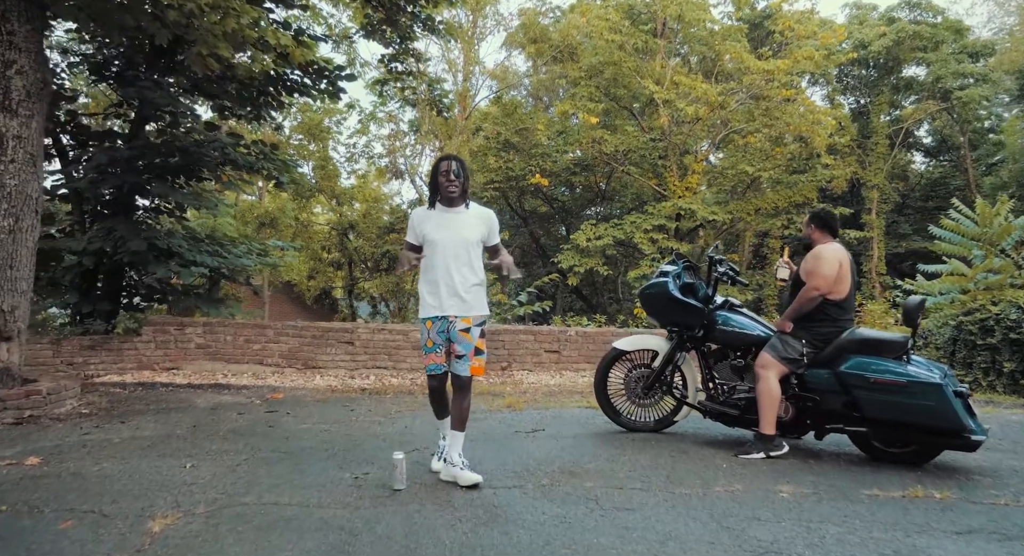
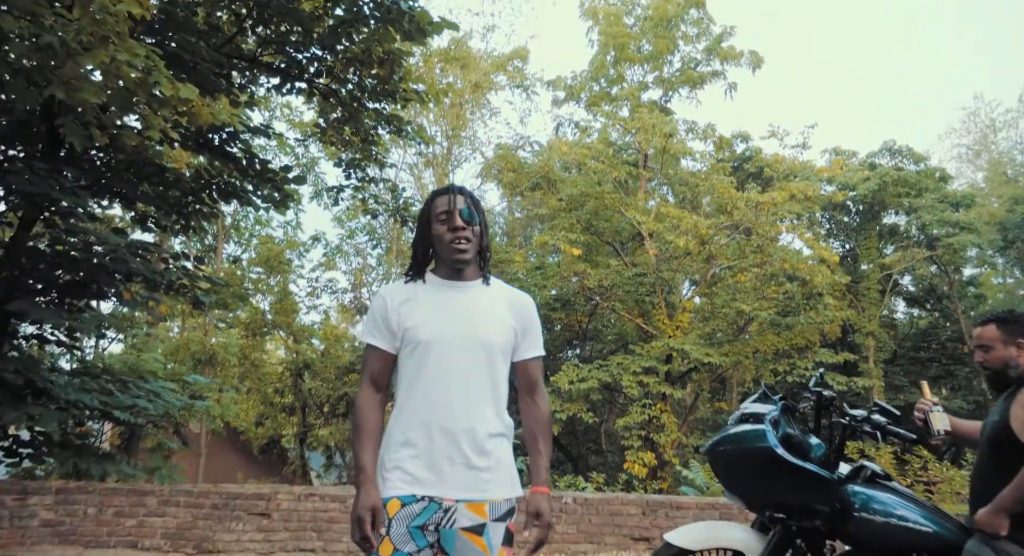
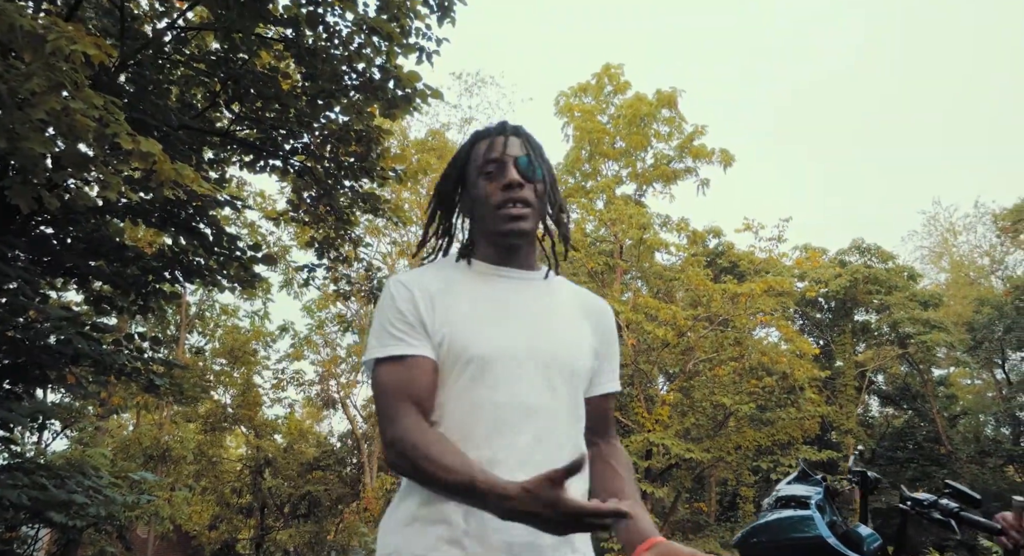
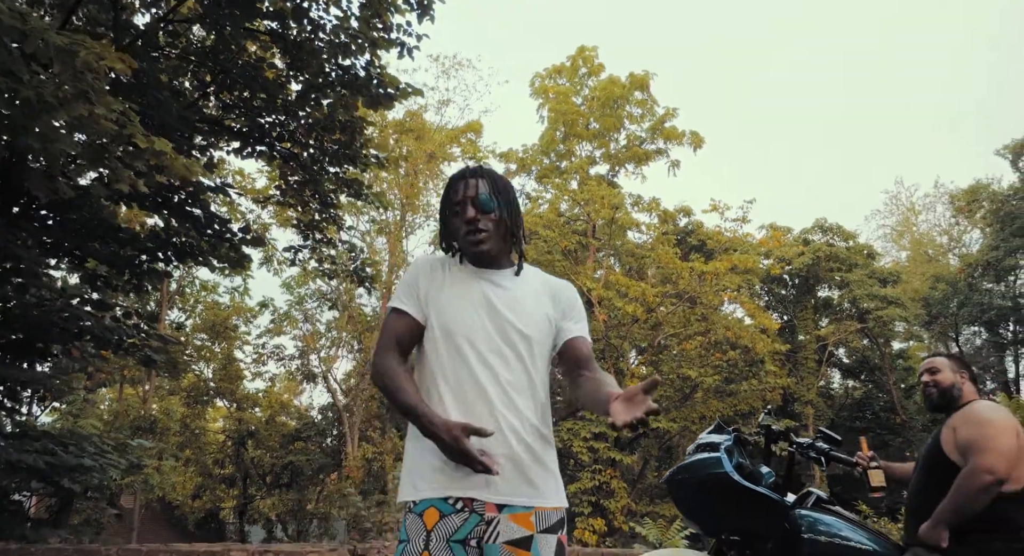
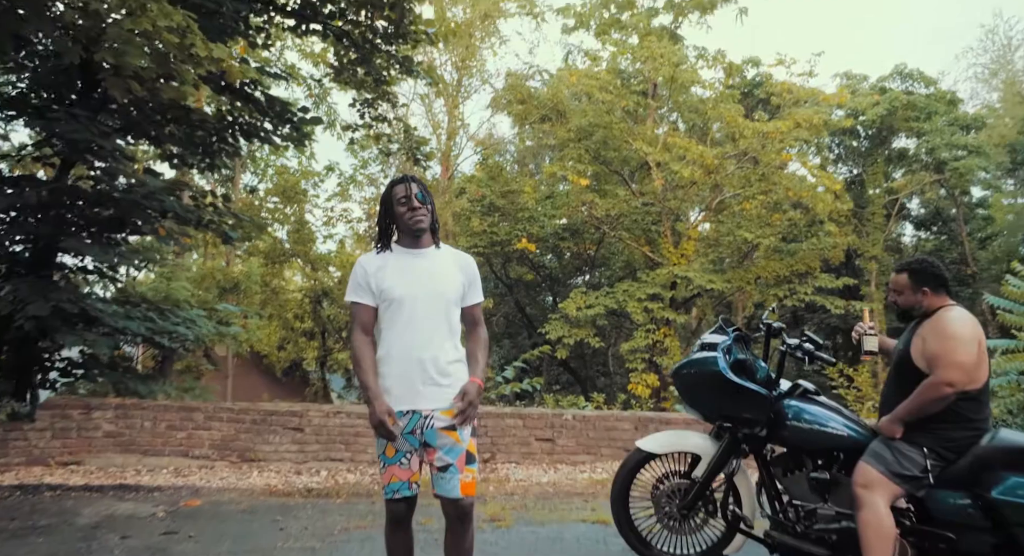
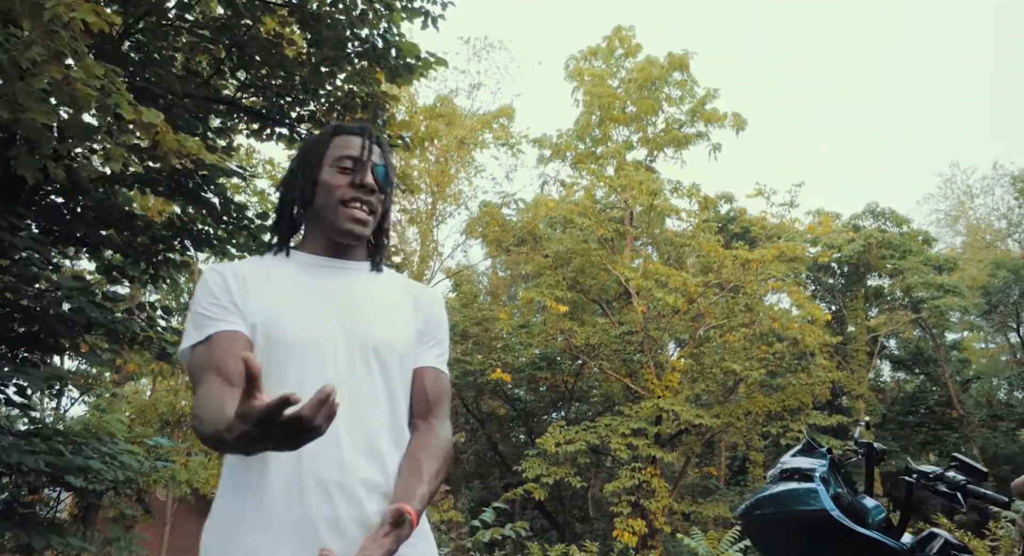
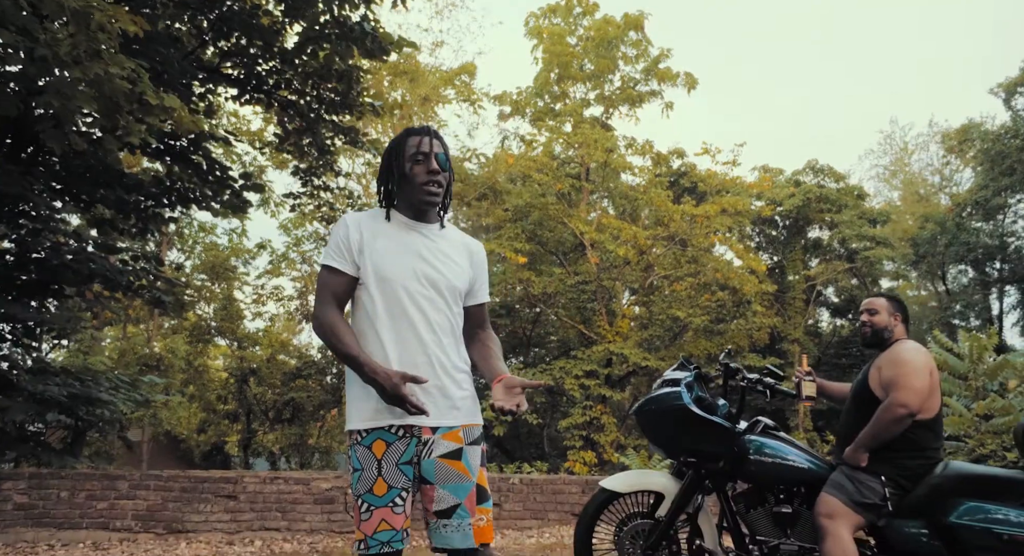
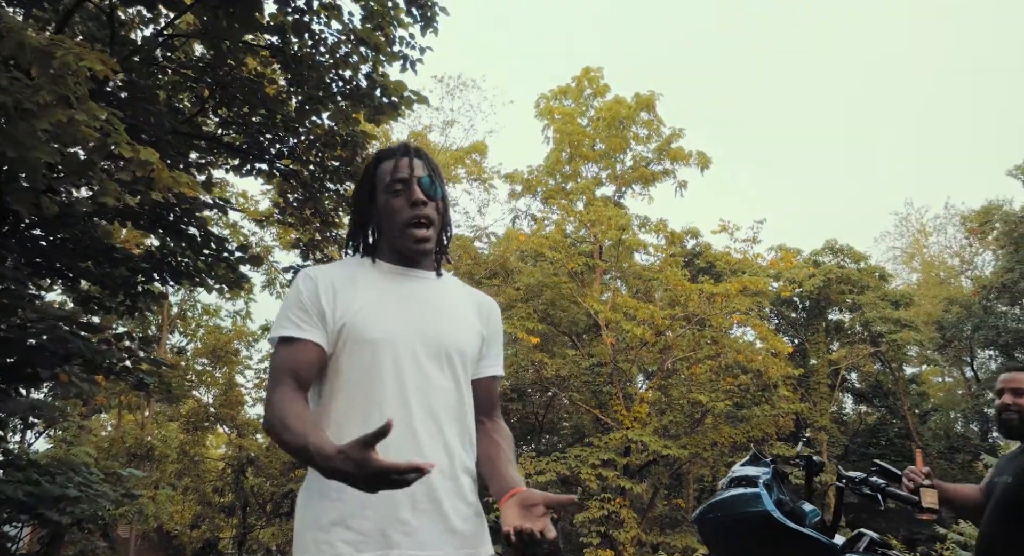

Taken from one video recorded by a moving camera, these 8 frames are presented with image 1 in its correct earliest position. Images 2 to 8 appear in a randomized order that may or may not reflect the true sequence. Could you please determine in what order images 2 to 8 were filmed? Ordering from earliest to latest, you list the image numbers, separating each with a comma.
5, 2, 6, 3, 8, 4, 7
